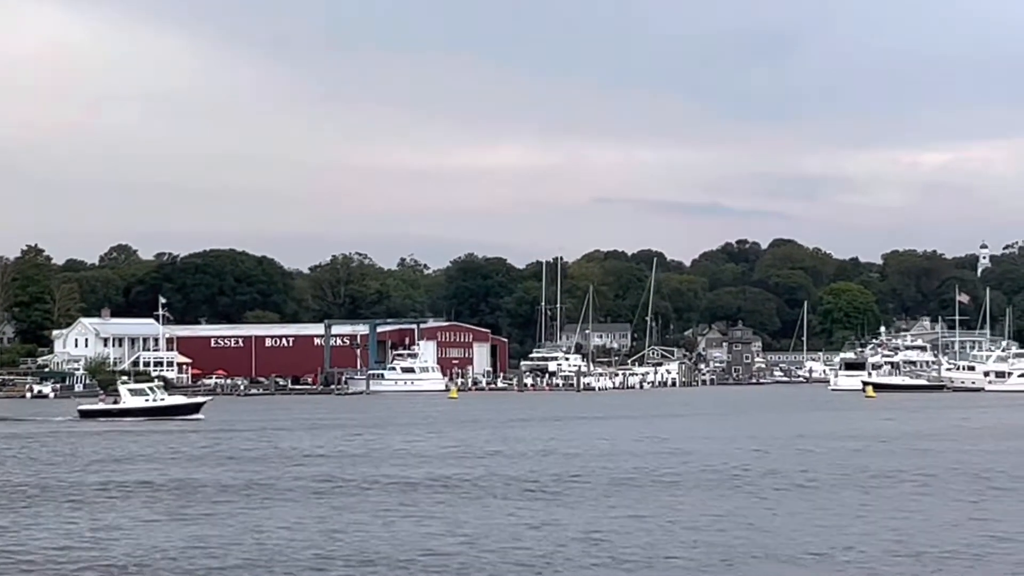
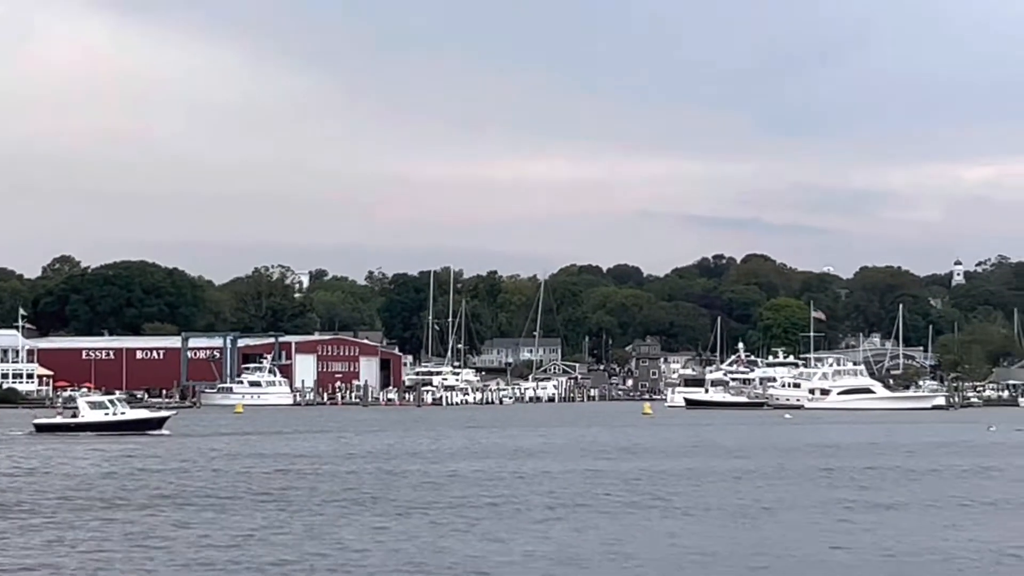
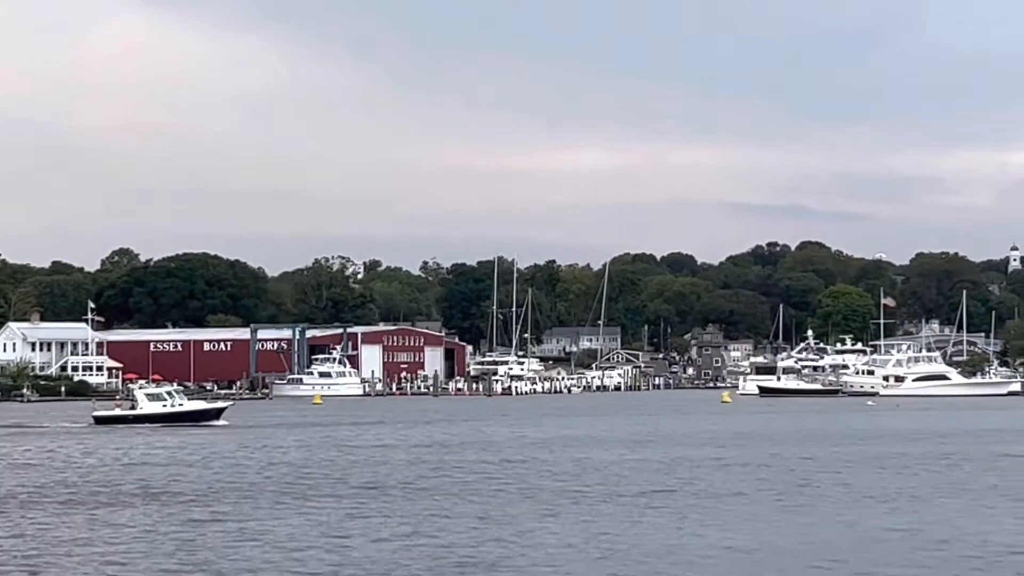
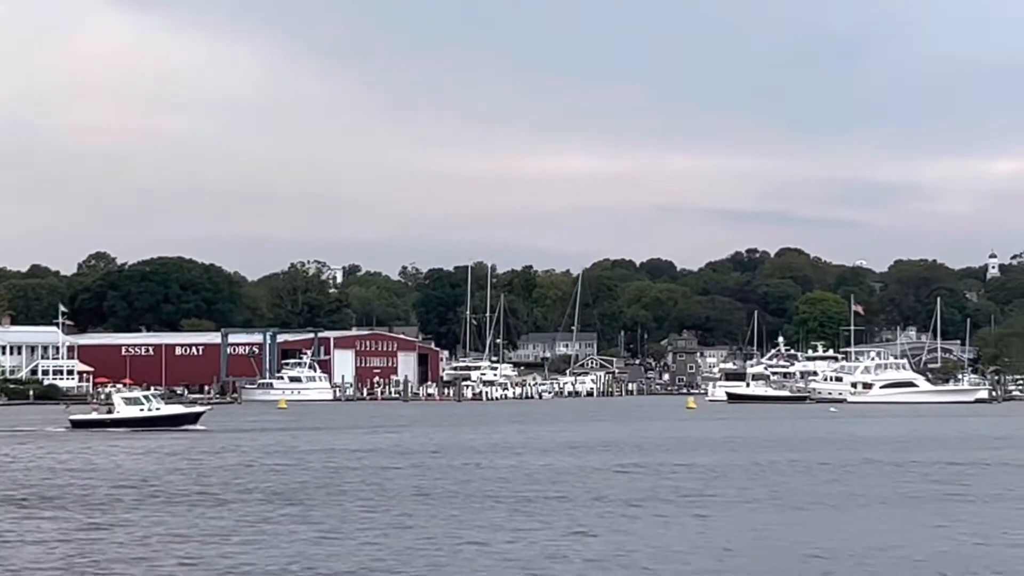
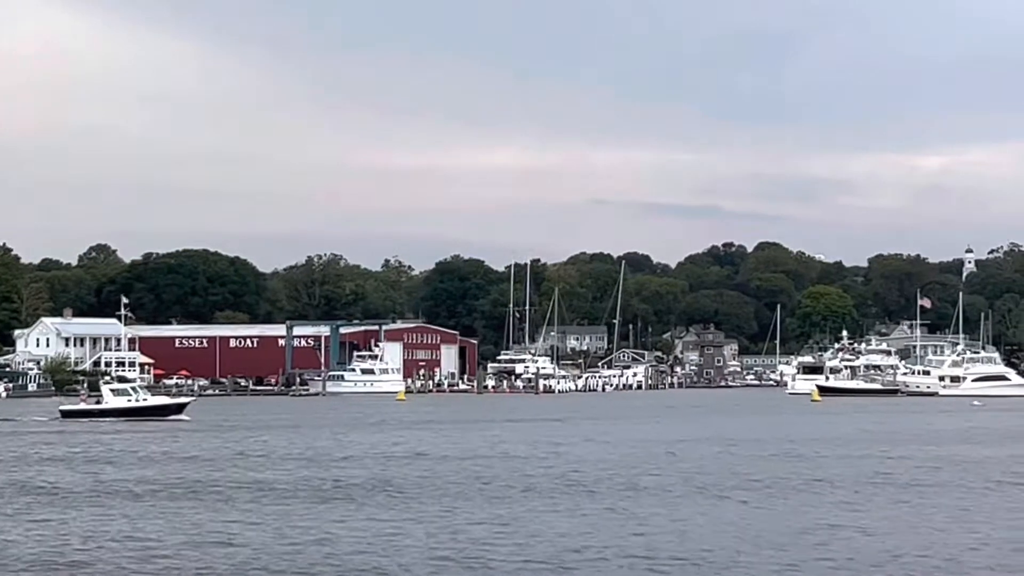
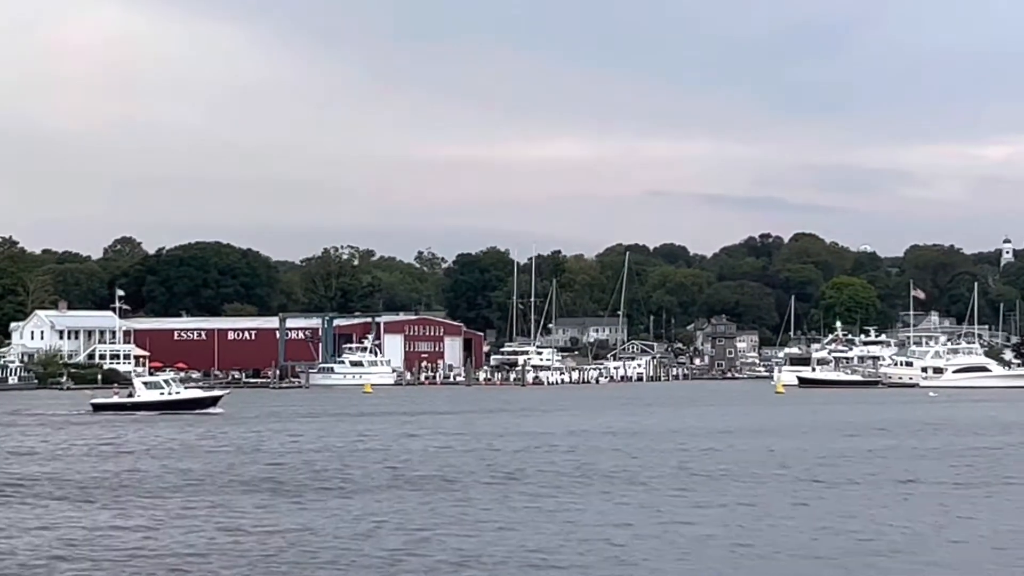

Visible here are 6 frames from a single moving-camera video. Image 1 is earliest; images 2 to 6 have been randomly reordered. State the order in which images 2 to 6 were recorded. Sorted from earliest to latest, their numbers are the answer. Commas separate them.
5, 6, 3, 4, 2
